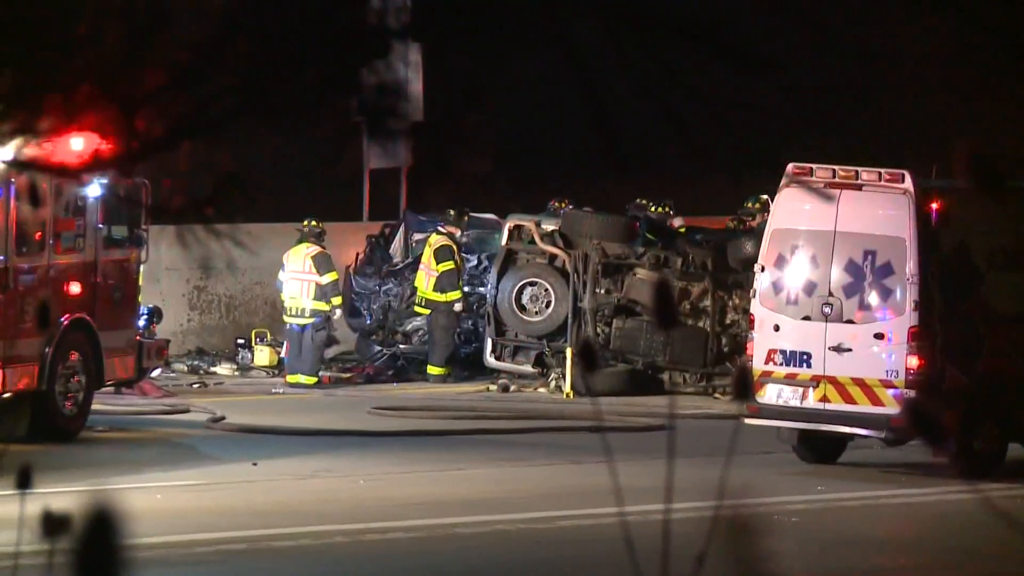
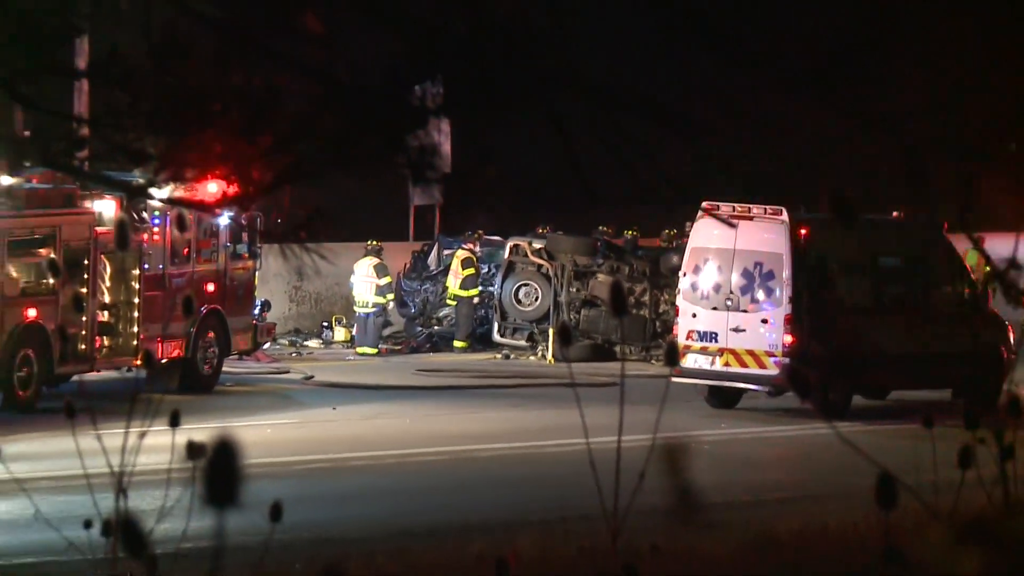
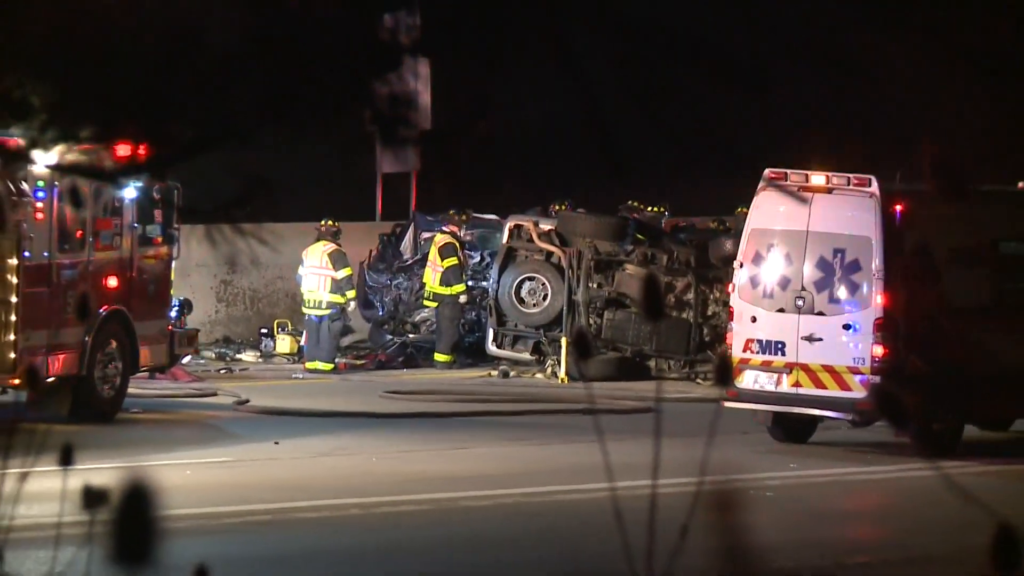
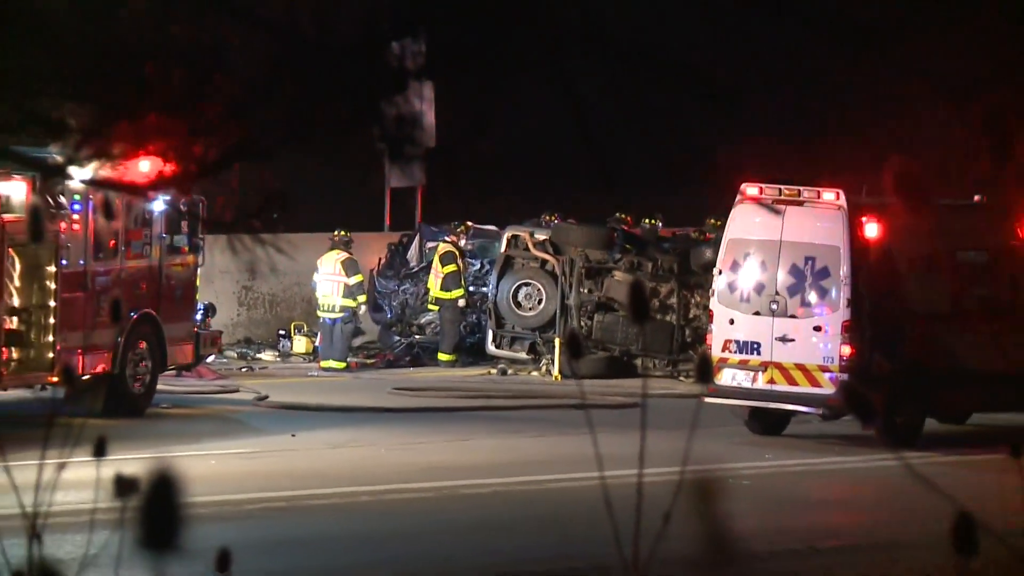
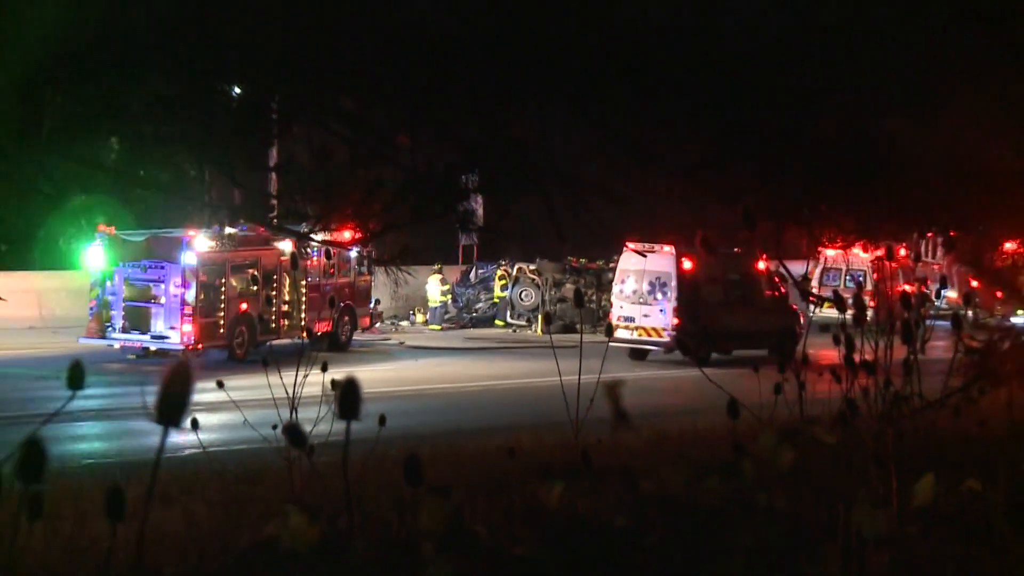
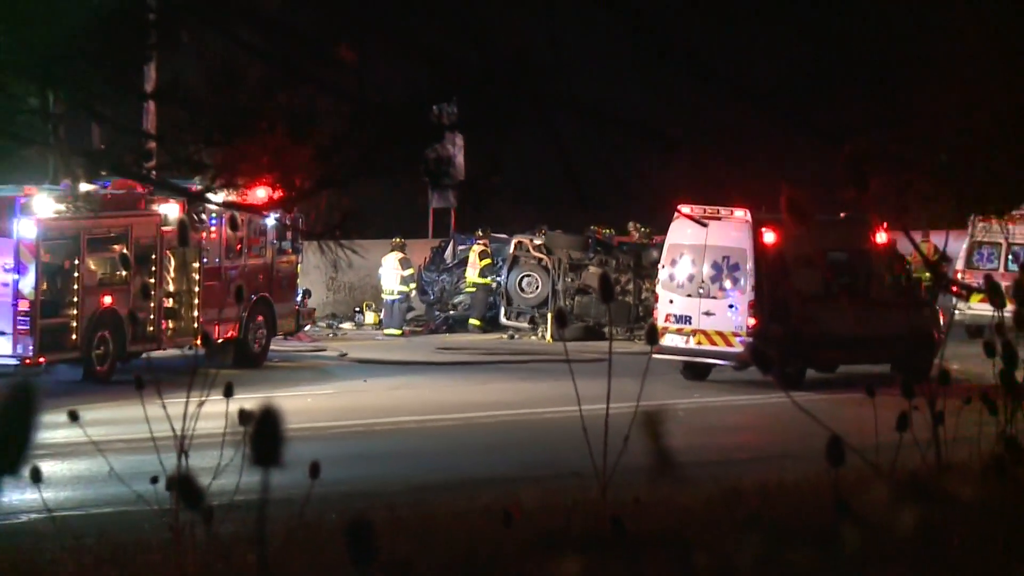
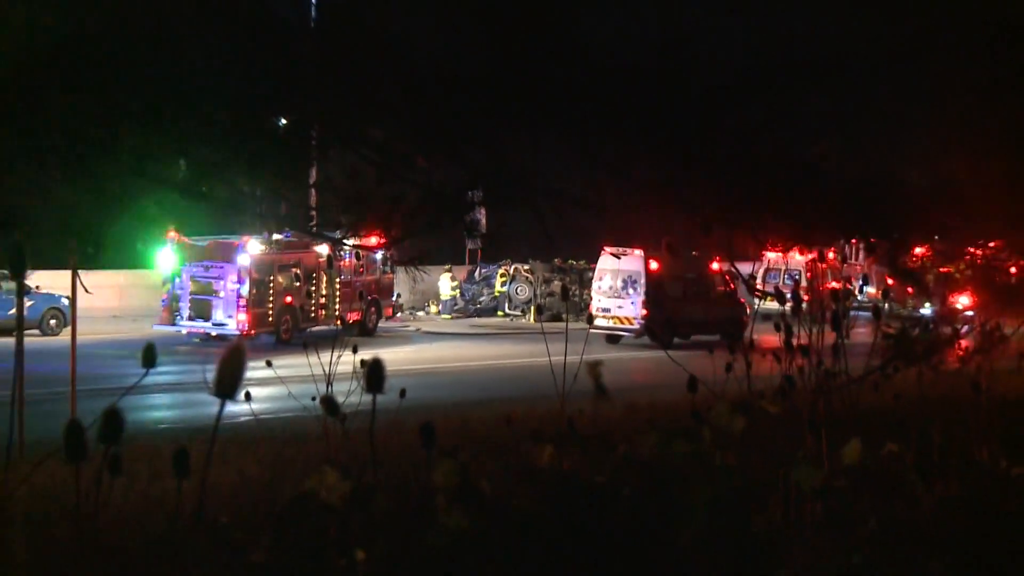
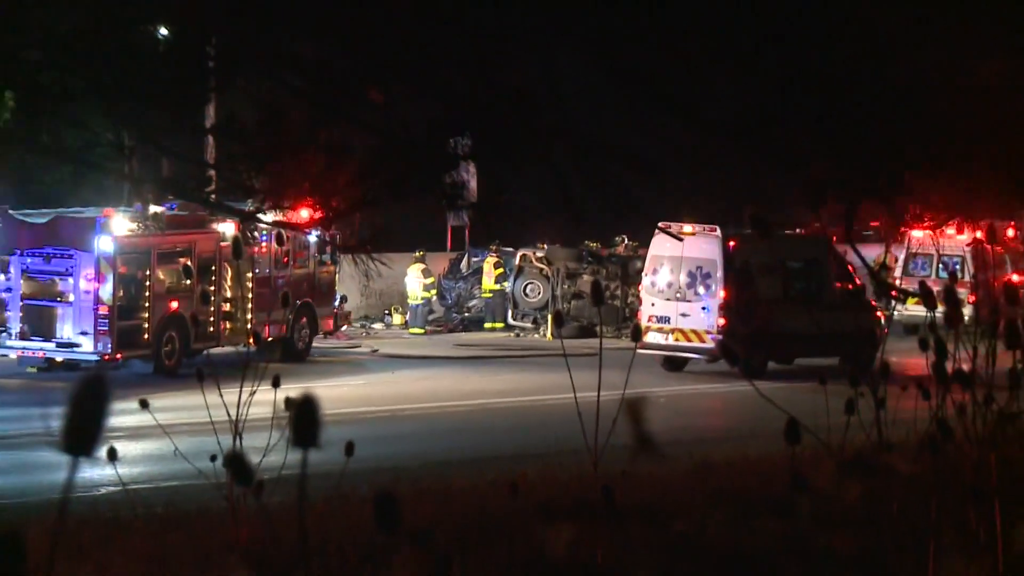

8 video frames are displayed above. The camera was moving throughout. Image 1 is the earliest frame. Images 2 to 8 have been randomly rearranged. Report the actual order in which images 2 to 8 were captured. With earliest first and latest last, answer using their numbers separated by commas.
3, 4, 2, 6, 8, 5, 7
